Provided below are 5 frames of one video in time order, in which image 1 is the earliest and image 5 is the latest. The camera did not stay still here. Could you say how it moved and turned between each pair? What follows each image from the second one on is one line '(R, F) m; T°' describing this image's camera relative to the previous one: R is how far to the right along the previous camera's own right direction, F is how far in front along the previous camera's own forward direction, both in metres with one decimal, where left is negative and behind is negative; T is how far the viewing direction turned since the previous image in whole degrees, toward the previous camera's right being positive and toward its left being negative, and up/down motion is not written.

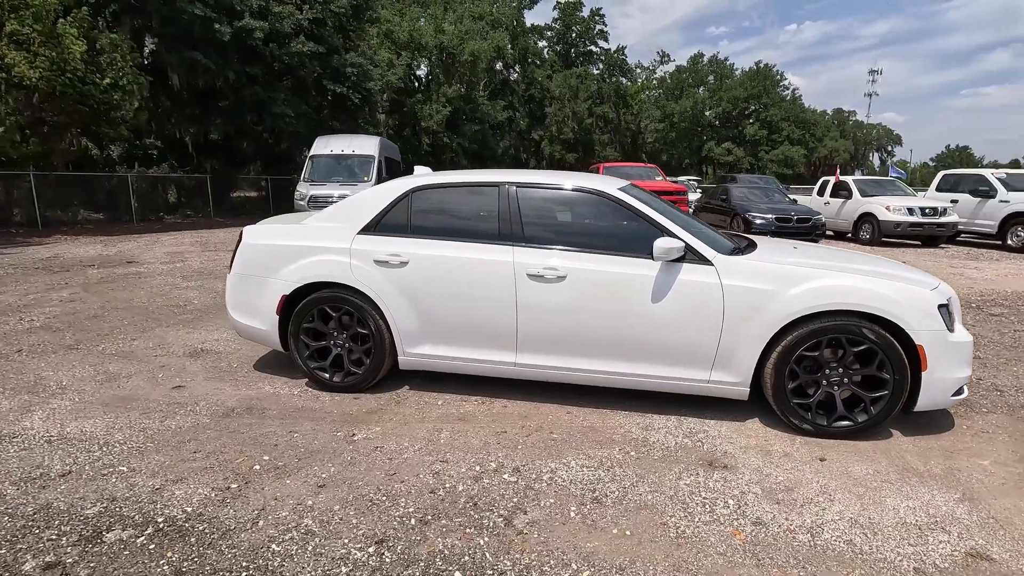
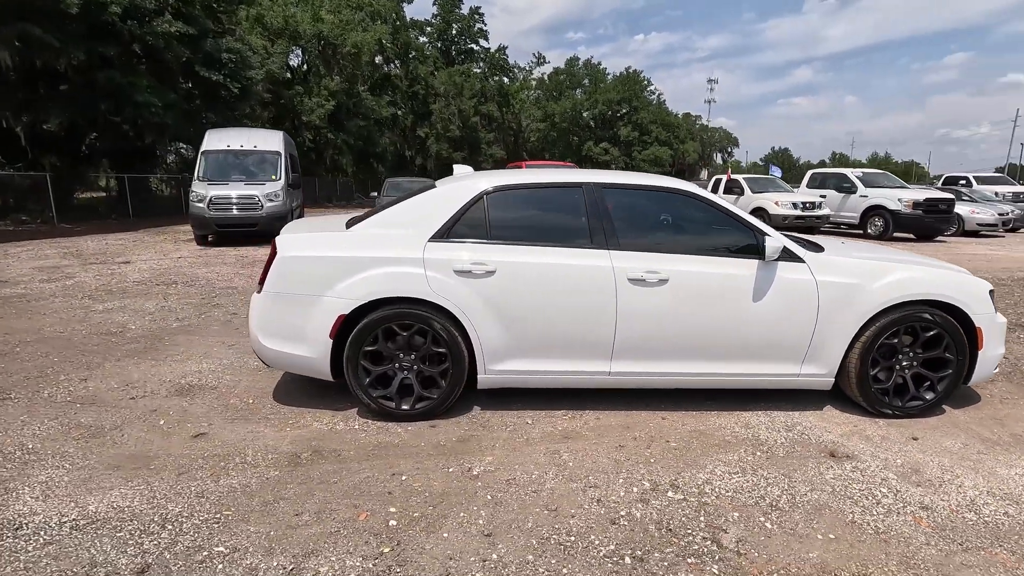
(-1.5, +0.4) m; +13°
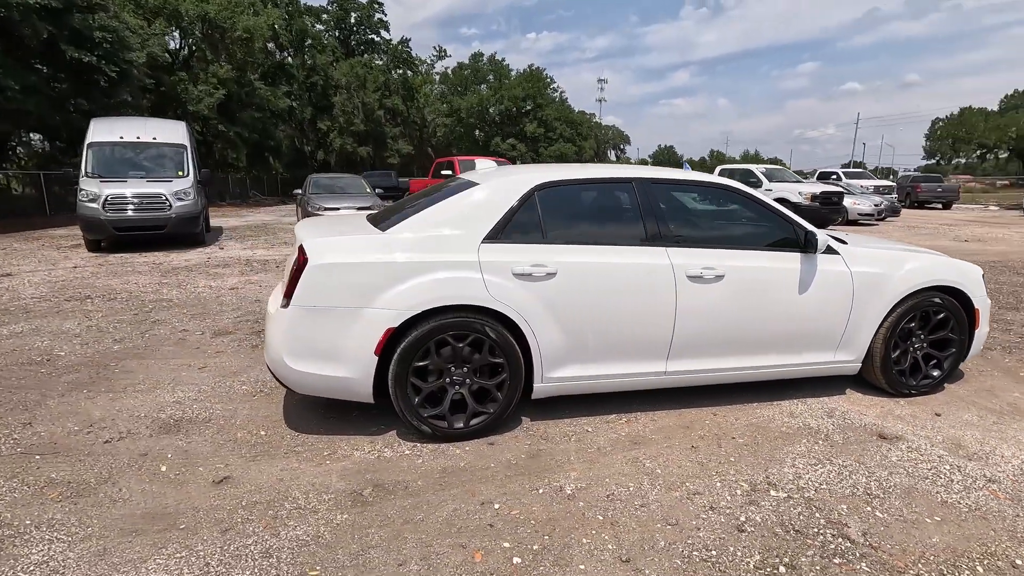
(-1.0, +0.3) m; +10°
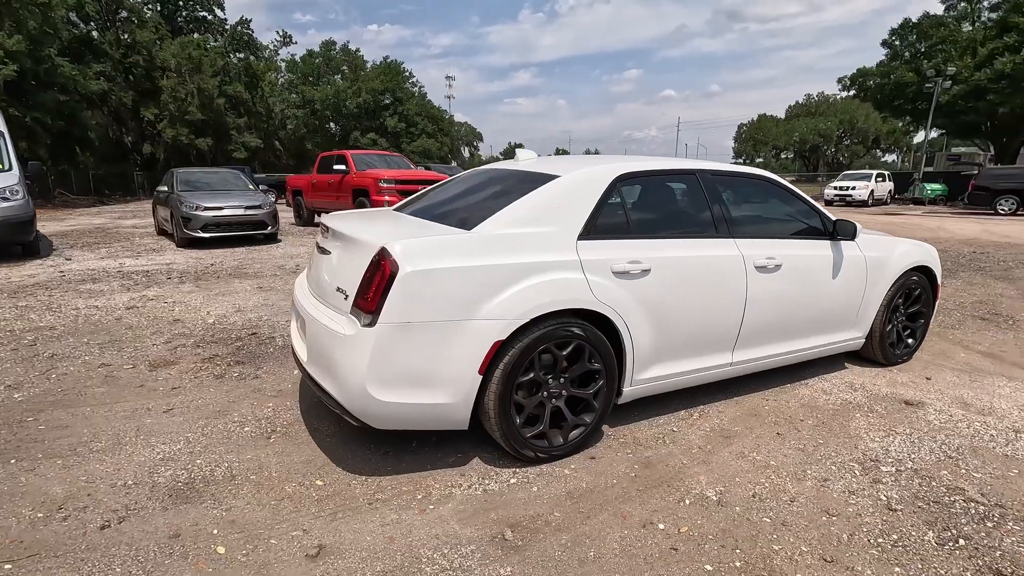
(-1.4, +0.5) m; +15°
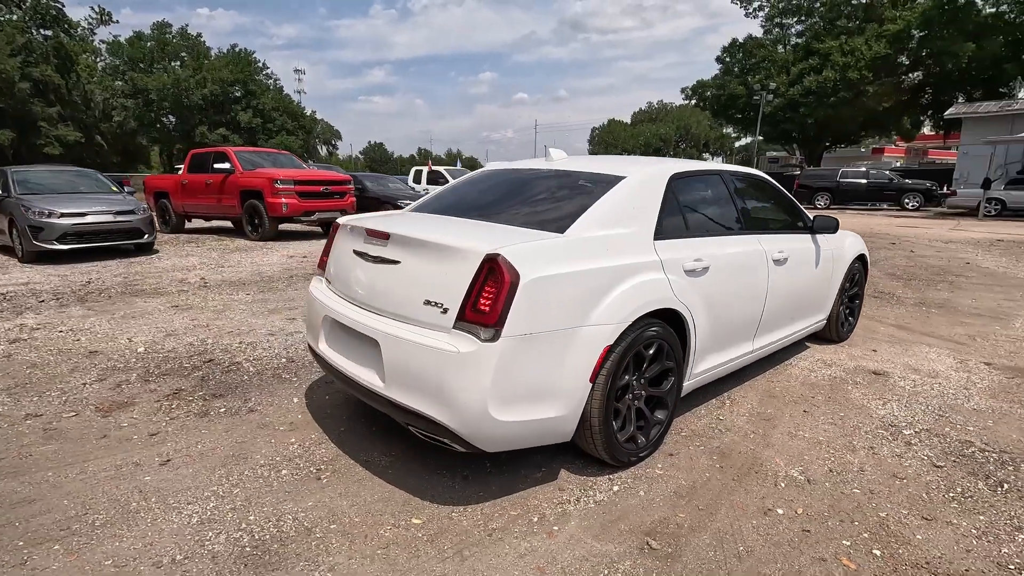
(-1.2, +0.3) m; +14°
